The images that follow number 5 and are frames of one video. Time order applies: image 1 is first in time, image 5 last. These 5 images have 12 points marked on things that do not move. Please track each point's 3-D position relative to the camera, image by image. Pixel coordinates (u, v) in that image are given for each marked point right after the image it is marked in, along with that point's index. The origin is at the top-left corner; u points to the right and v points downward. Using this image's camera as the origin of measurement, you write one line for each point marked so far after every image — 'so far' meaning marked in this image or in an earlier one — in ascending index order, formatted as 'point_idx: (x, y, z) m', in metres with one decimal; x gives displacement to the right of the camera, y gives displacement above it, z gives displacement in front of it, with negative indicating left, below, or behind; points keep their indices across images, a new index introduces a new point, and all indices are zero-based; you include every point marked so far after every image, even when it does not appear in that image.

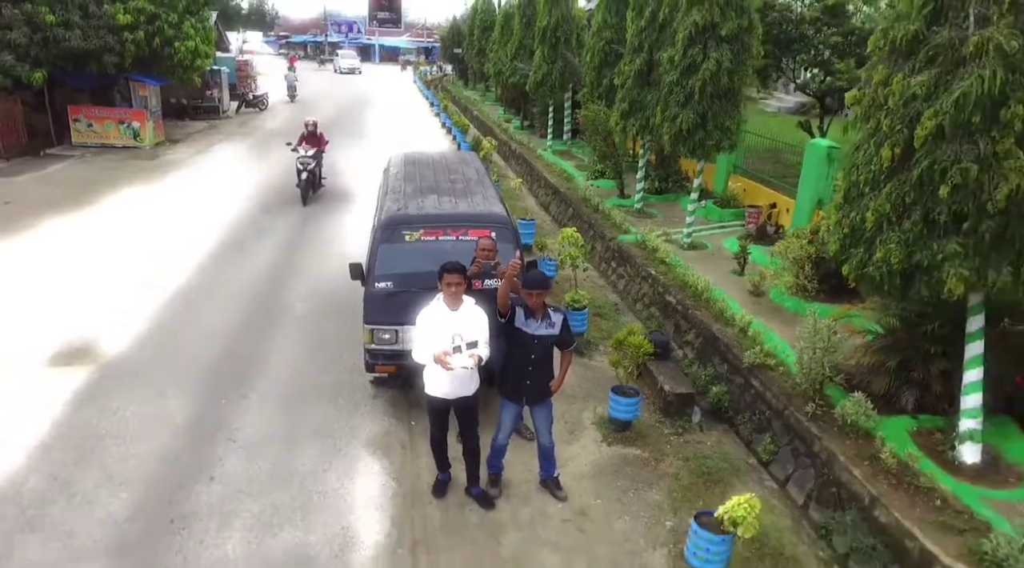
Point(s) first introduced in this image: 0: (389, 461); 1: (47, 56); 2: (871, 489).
0: (-0.8, -1.1, +4.3) m
1: (-9.6, +4.7, +13.8) m
2: (+2.3, -1.3, +4.3) m
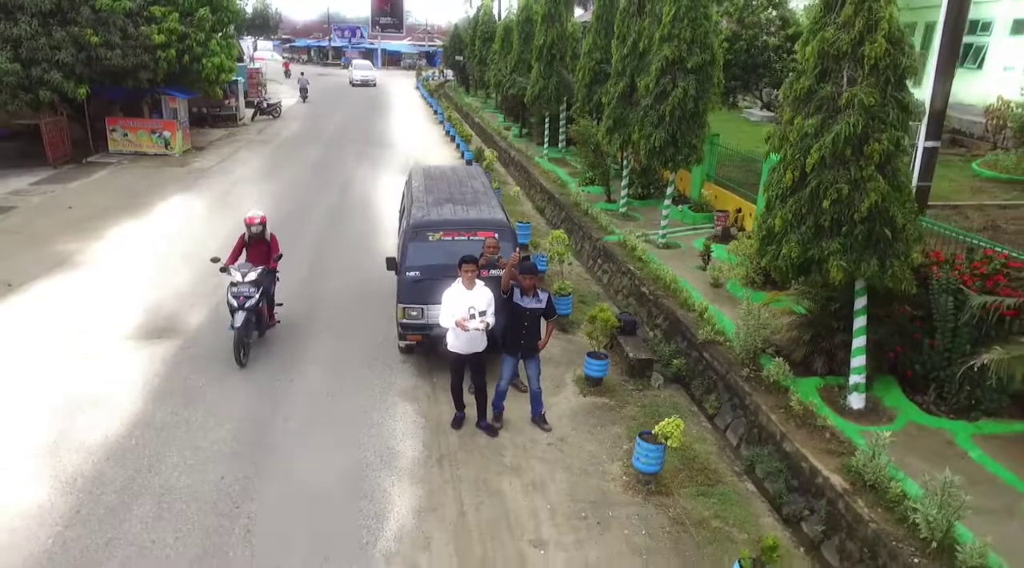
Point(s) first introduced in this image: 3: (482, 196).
0: (-0.8, -1.0, +5.8) m
1: (-9.6, +4.8, +15.3) m
2: (+2.3, -1.2, +5.7) m
3: (-0.3, +1.0, +7.5) m
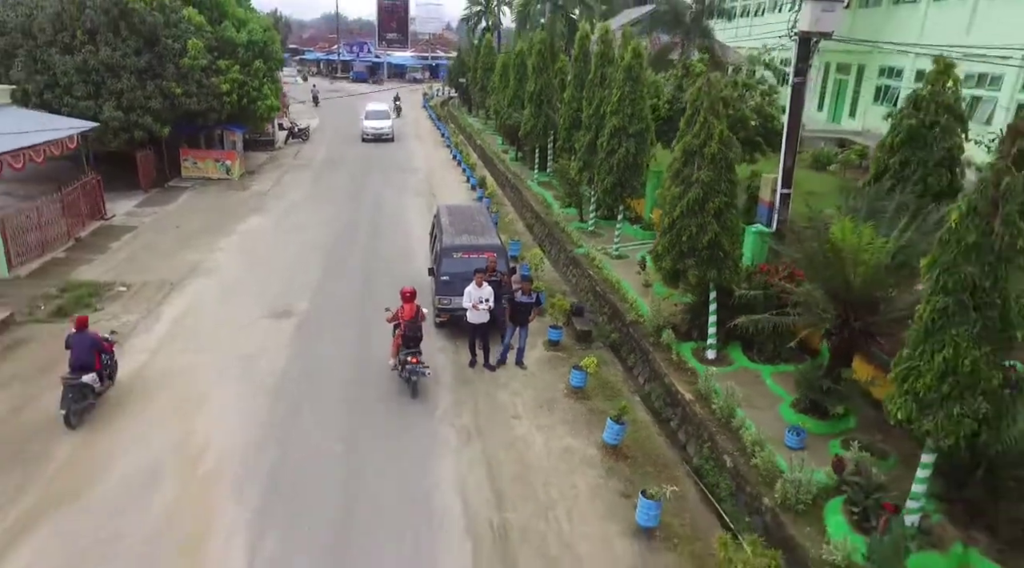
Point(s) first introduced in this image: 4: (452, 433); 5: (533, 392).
0: (-0.9, -1.0, +9.7) m
1: (-9.7, +4.8, +19.2) m
2: (+2.1, -1.2, +9.6) m
3: (-0.4, +1.0, +11.4) m
4: (-0.7, -1.7, +7.8) m
5: (+0.3, -1.4, +8.8) m
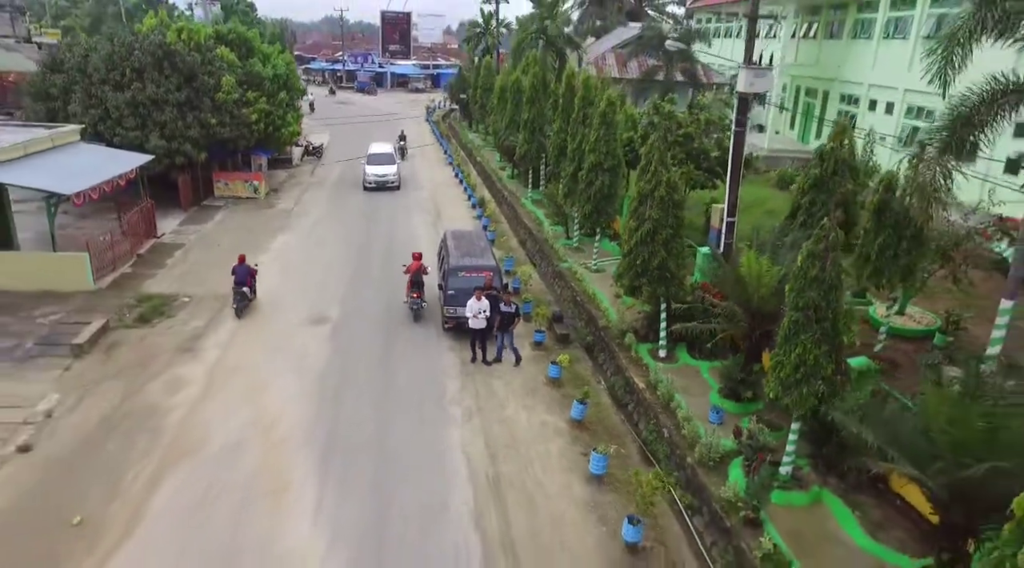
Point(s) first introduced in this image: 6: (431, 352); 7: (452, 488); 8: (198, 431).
0: (-1.1, -1.3, +12.2) m
1: (-9.8, +4.6, +21.7) m
2: (+2.0, -1.4, +12.1) m
3: (-0.6, +0.7, +13.9) m
4: (-0.8, -2.0, +10.4) m
5: (+0.1, -1.6, +11.3) m
6: (-1.6, -1.2, +12.4) m
7: (-0.8, -2.6, +8.6) m
8: (-4.4, -2.1, +9.5) m
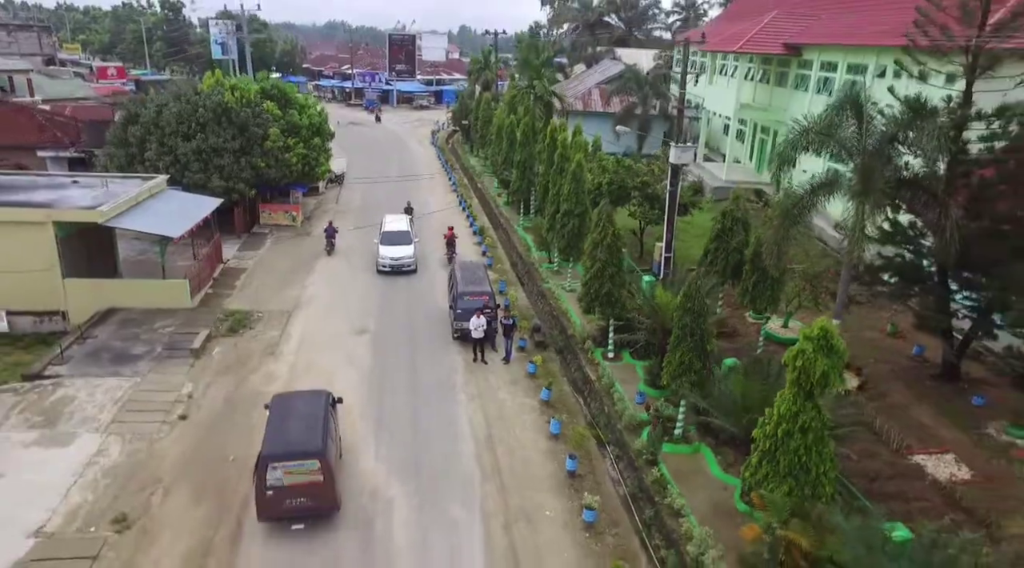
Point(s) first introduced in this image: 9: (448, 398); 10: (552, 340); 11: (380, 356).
0: (-1.3, -1.8, +16.9) m
1: (-10.1, +4.0, +26.4) m
2: (+1.8, -2.0, +16.8) m
3: (-0.8, +0.2, +18.6) m
4: (-1.1, -2.5, +15.1) m
5: (-0.1, -2.2, +16.0) m
6: (-1.8, -1.7, +17.1) m
7: (-1.0, -3.1, +13.3) m
8: (-4.7, -2.6, +14.2) m
9: (-1.5, -2.5, +15.0) m
10: (+1.1, -1.6, +18.4) m
11: (-3.3, -1.8, +16.8) m
